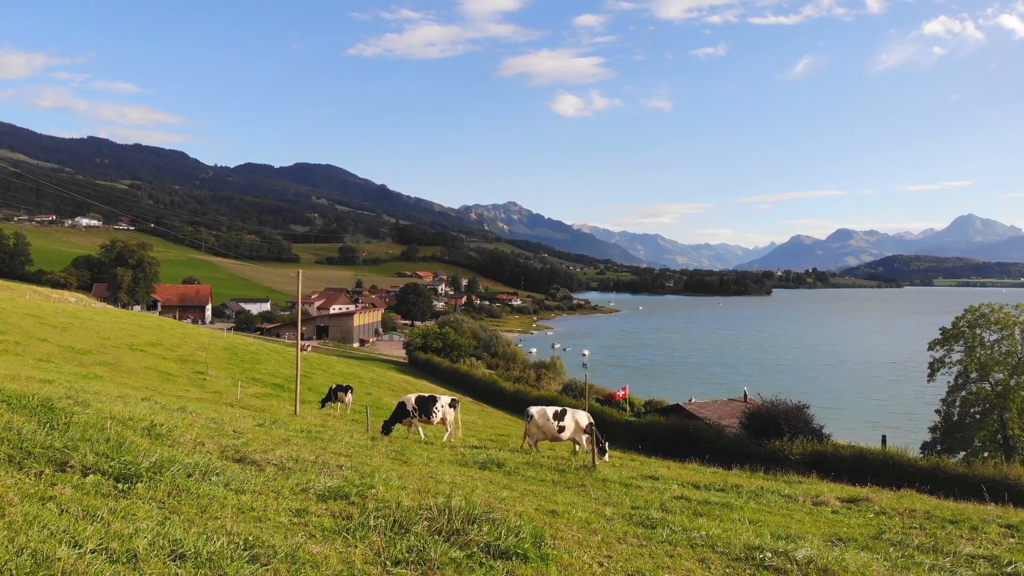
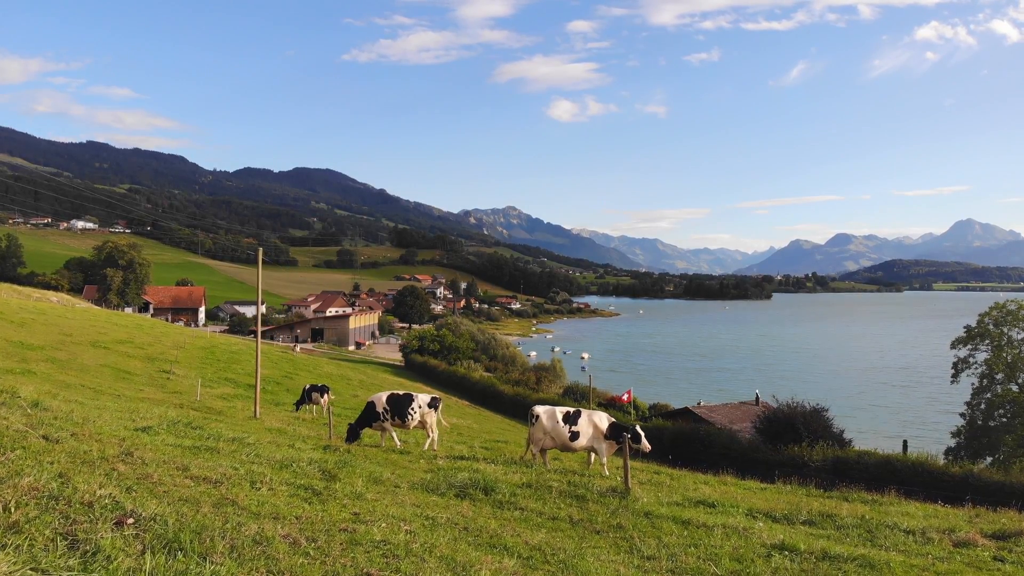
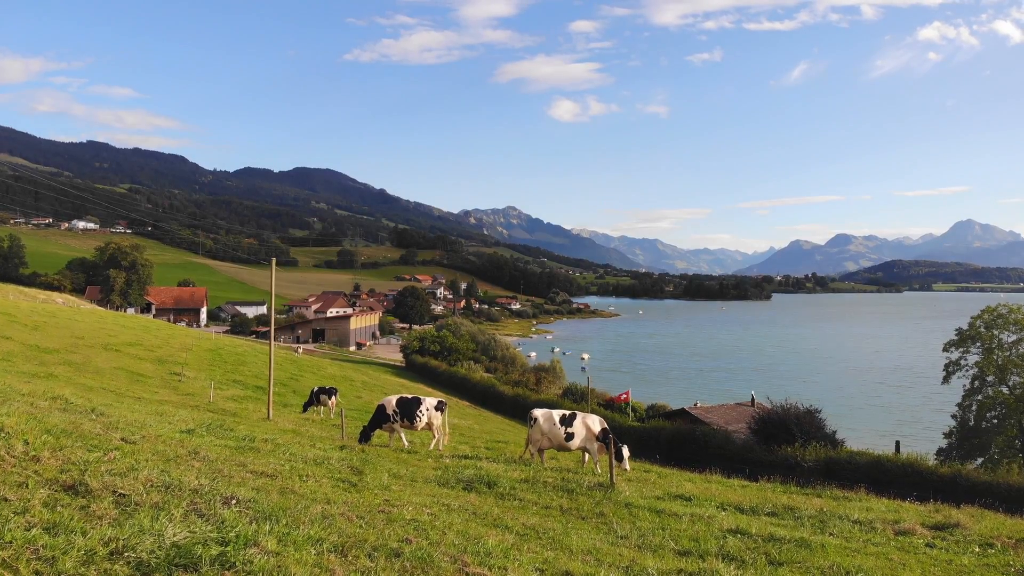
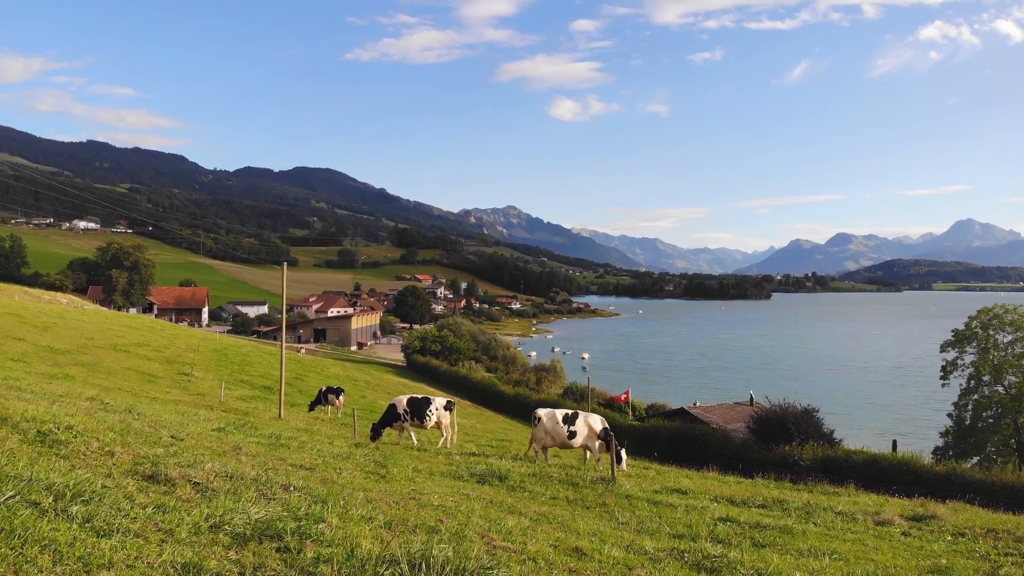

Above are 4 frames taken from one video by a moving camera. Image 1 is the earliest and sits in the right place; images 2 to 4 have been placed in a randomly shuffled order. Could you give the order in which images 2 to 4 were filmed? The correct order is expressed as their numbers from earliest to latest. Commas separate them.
4, 3, 2
